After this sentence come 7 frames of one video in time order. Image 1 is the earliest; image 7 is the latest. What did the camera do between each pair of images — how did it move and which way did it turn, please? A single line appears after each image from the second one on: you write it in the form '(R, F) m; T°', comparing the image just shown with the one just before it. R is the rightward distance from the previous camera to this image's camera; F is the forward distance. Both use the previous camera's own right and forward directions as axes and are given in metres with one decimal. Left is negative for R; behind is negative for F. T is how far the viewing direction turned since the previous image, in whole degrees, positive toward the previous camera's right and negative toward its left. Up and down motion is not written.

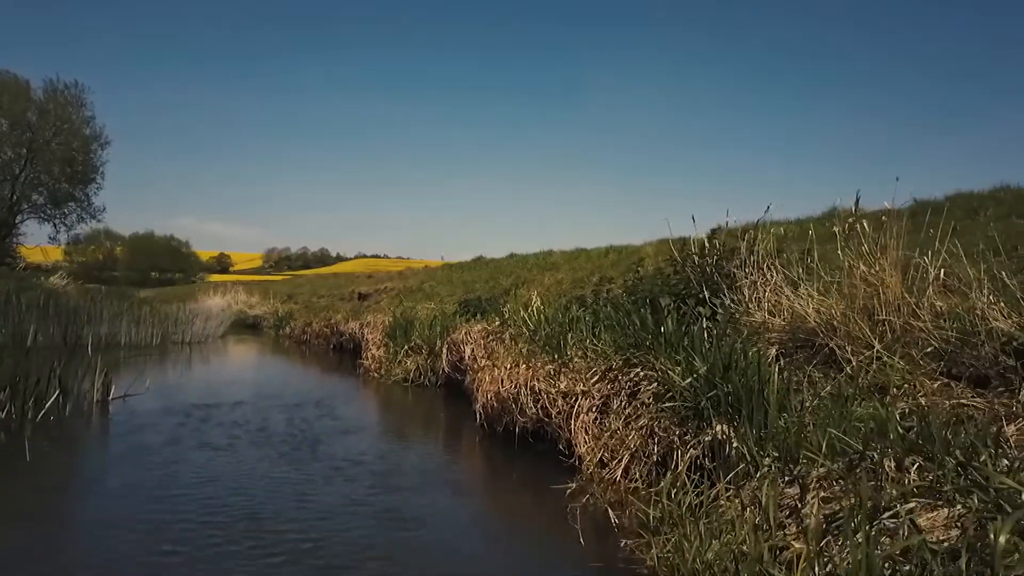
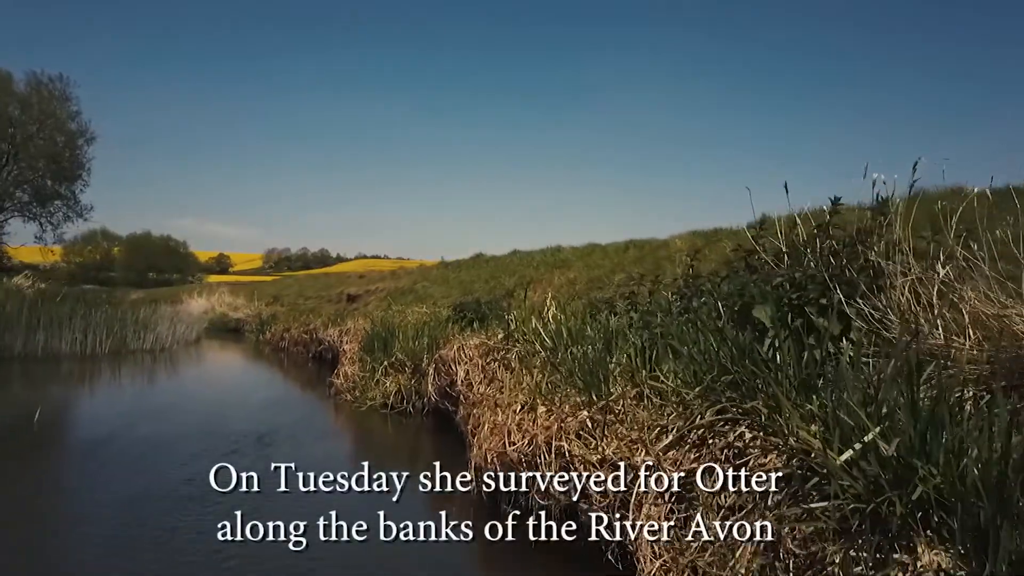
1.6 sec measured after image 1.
(-0.1, +2.7) m; 0°
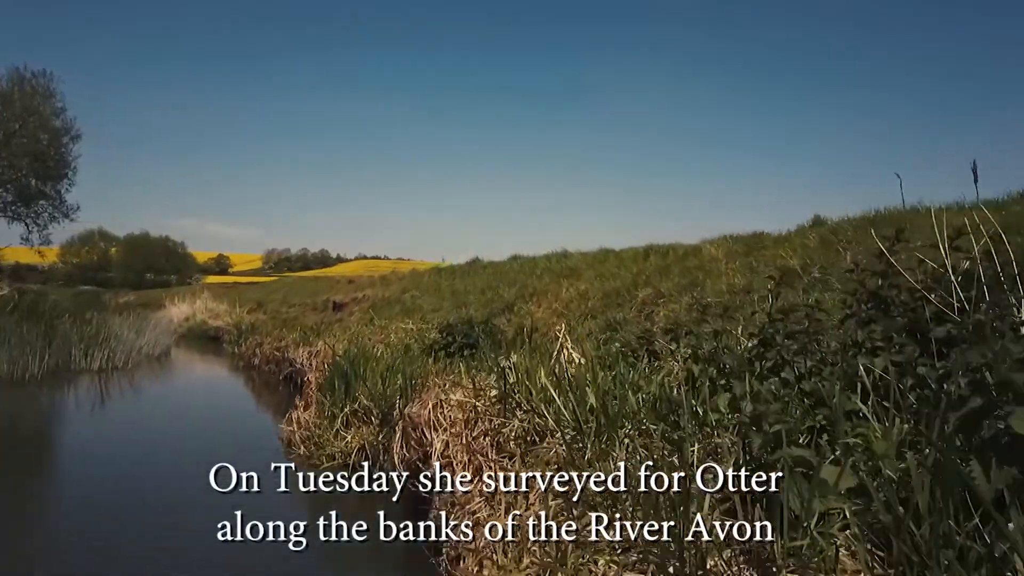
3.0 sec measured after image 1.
(0.0, +2.4) m; 0°
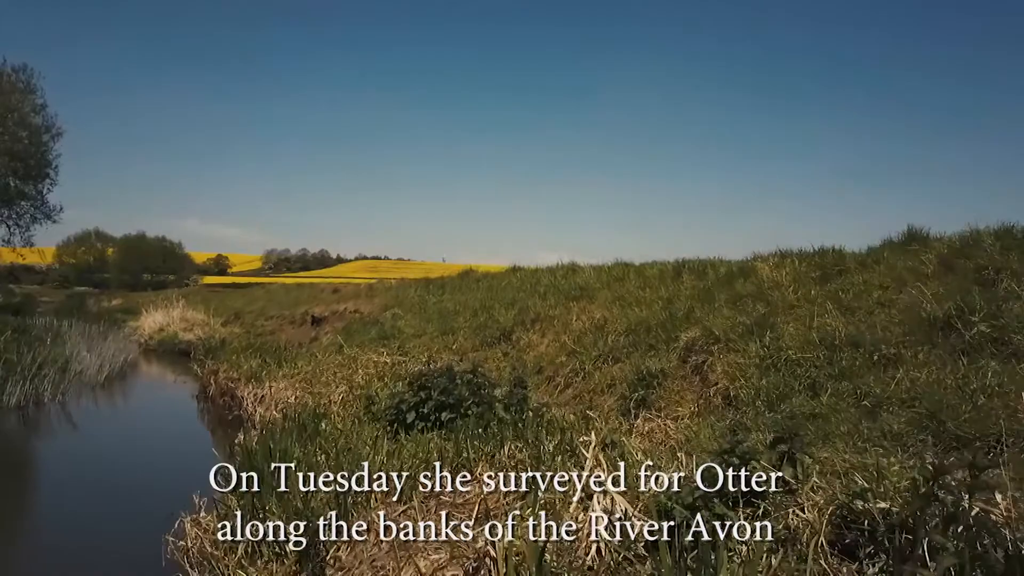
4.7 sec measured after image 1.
(0.0, +2.8) m; 0°
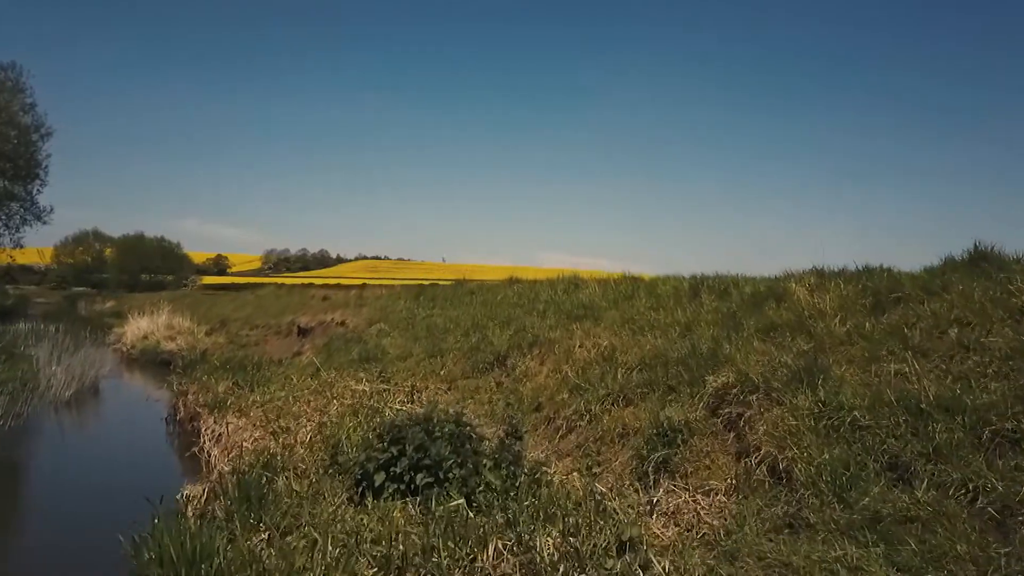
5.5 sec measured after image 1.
(+0.1, +1.4) m; 0°
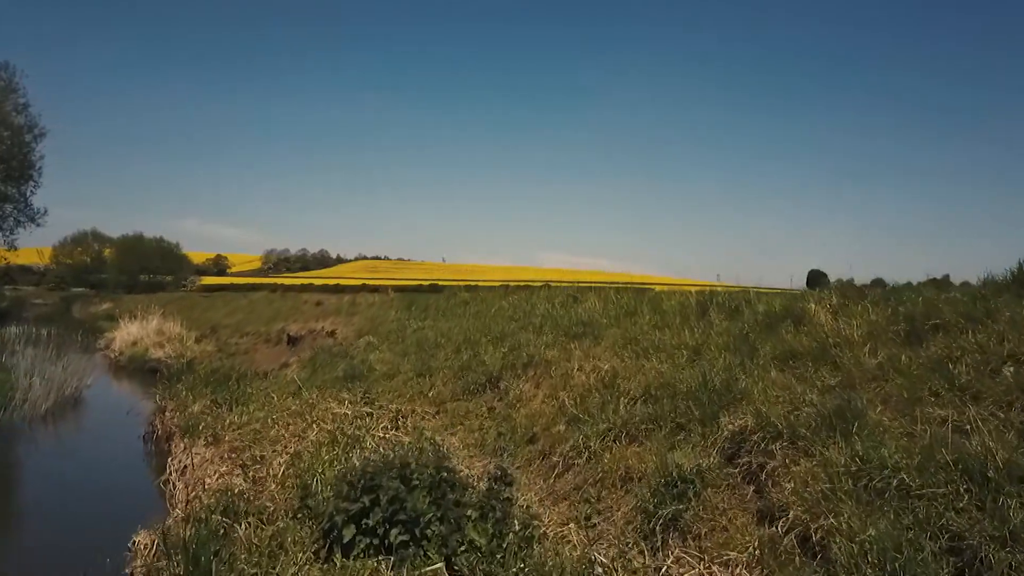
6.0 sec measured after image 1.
(+0.1, +0.8) m; 0°
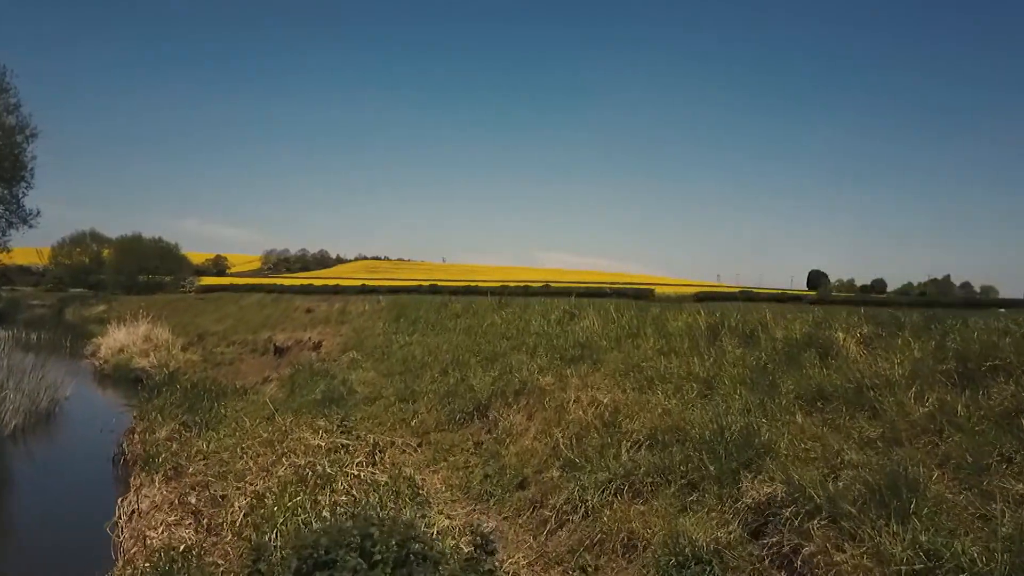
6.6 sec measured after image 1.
(+0.1, +0.9) m; 0°
